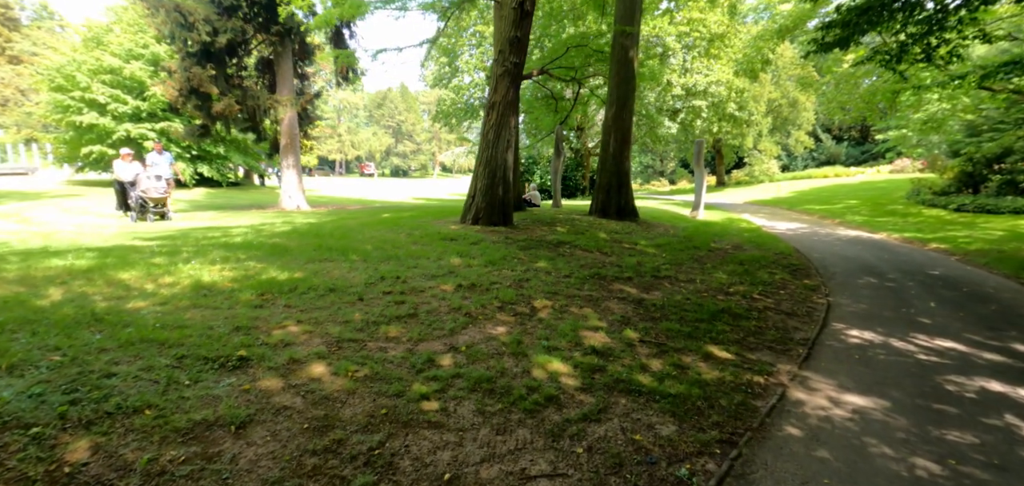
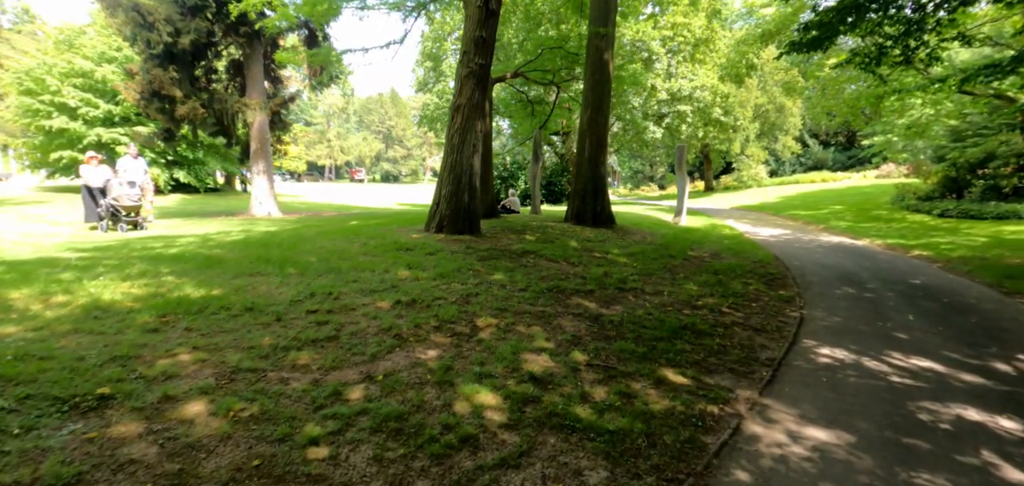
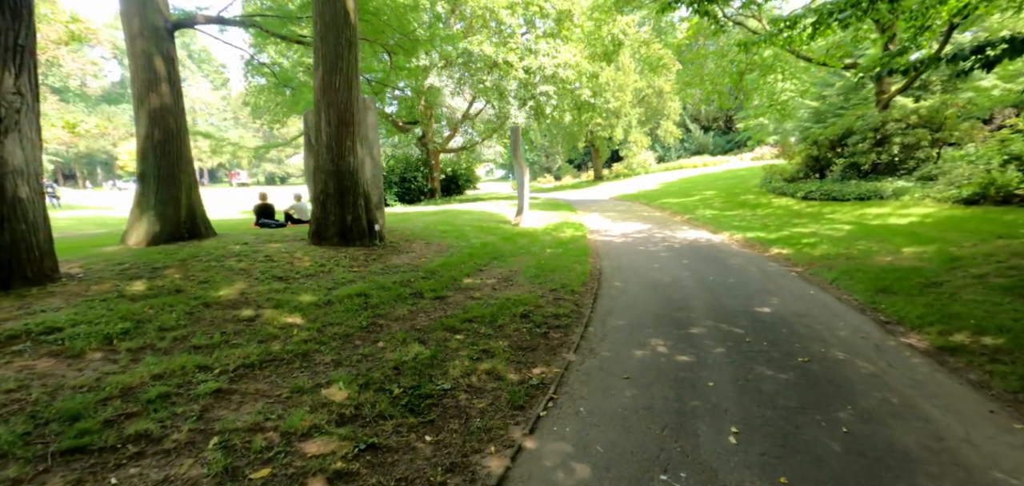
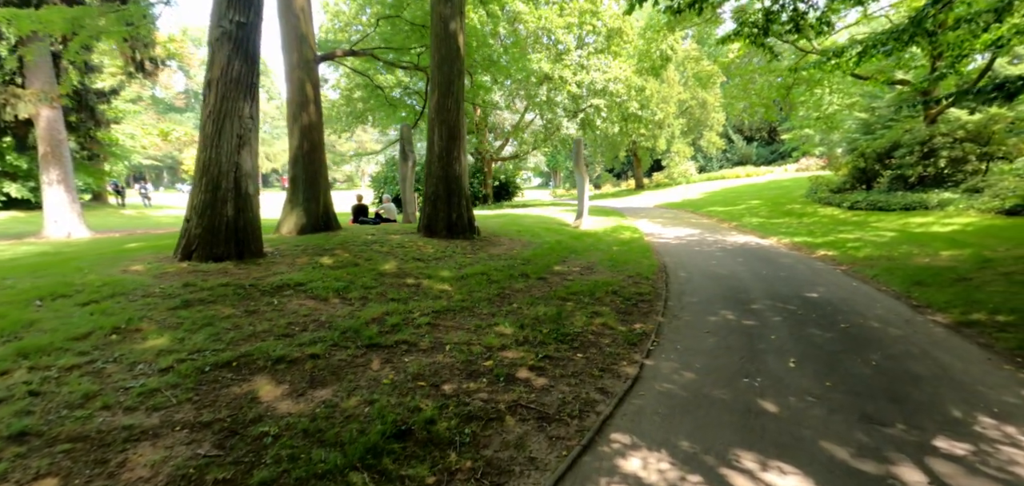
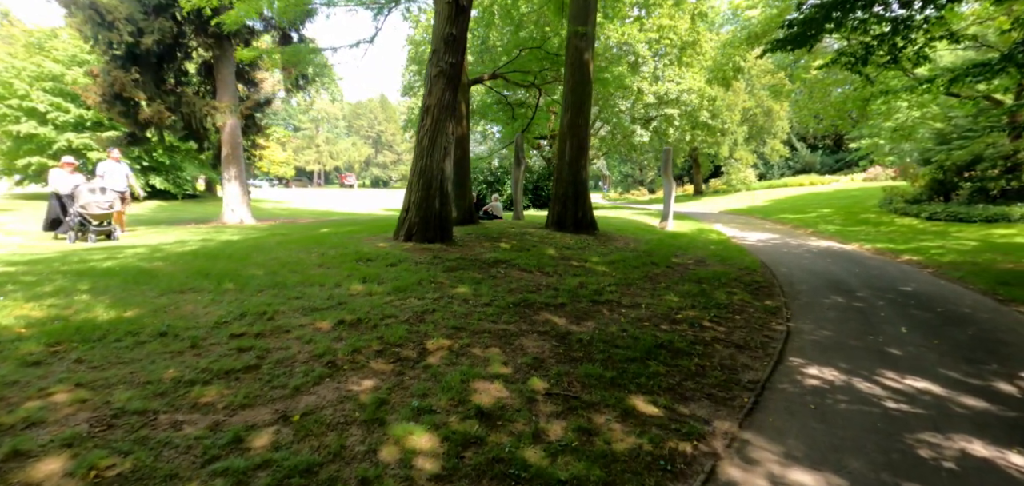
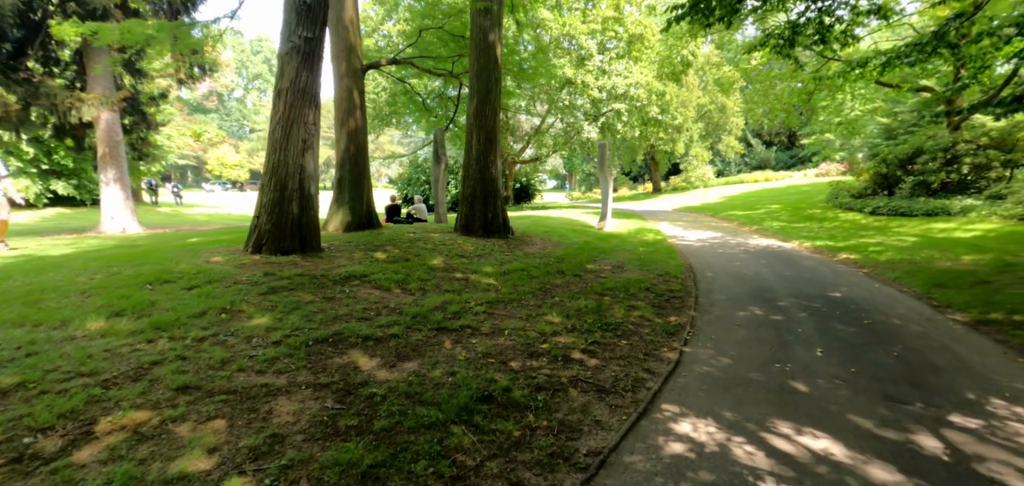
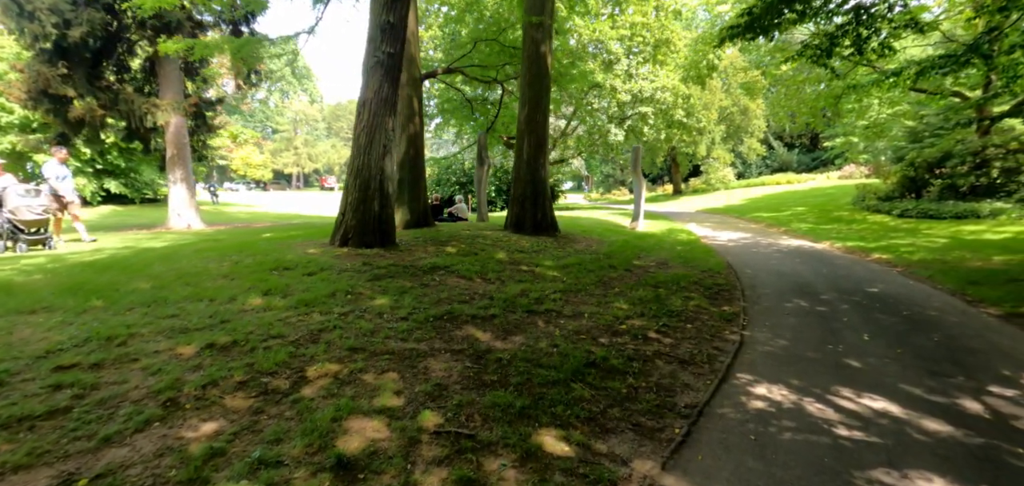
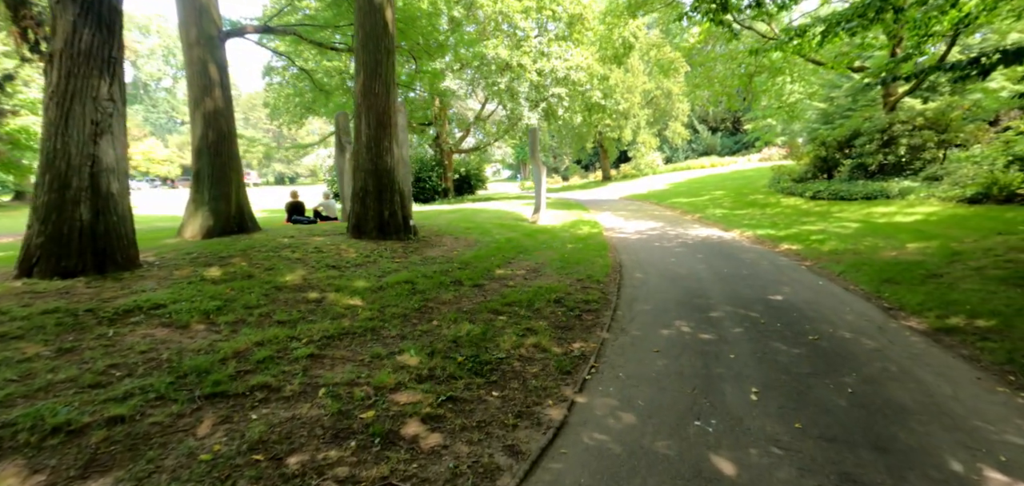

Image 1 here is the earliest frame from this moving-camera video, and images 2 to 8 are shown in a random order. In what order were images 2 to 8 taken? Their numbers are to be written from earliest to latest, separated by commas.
2, 5, 7, 6, 4, 8, 3
